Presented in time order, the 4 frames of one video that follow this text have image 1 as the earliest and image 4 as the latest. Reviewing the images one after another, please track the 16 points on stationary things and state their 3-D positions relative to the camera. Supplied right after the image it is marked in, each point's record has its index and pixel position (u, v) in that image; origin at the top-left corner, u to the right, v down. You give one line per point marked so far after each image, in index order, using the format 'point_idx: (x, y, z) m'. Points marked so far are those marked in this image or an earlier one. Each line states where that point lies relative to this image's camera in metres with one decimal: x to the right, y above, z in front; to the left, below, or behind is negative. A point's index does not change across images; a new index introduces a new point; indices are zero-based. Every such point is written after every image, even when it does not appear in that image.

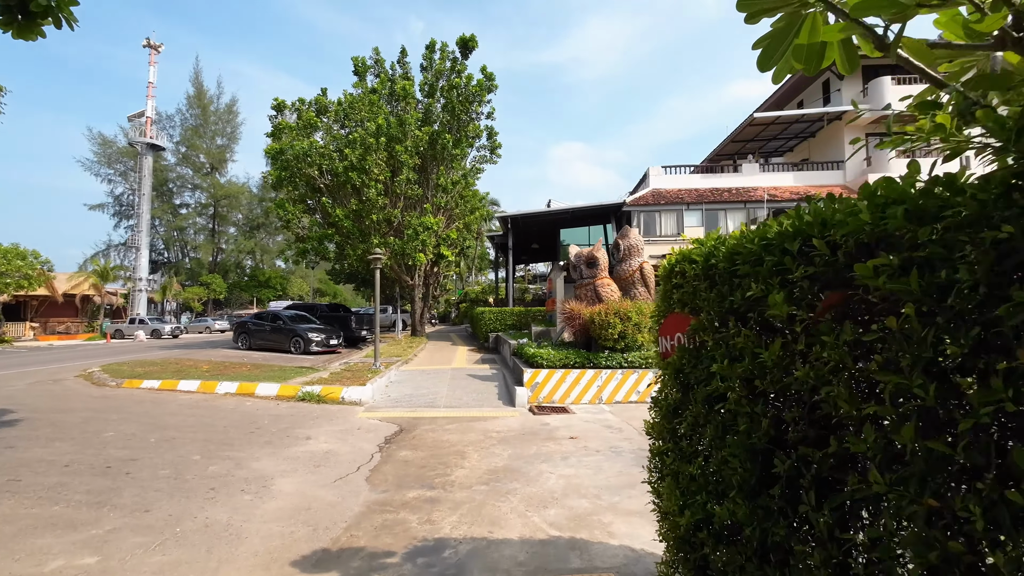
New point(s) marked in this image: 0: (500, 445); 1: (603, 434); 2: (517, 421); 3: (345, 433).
0: (-0.2, -2.1, +6.6) m
1: (+1.3, -2.1, +7.0) m
2: (+0.1, -2.2, +8.1) m
3: (-2.5, -2.1, +7.2) m
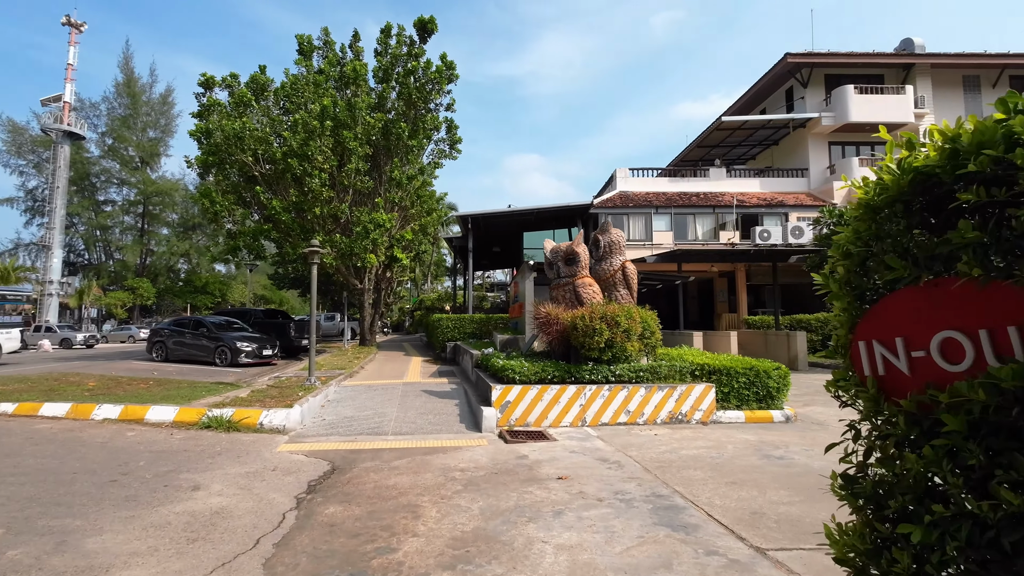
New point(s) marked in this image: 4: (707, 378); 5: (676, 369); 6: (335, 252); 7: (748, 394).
0: (-0.4, -2.0, +4.8) m
1: (+1.0, -2.0, +5.4) m
2: (-0.3, -2.1, +6.4) m
3: (-2.8, -2.0, +5.2) m
4: (+3.3, -1.5, +8.3) m
5: (+2.8, -1.4, +8.3) m
6: (-6.8, +1.4, +18.6) m
7: (+4.0, -1.8, +8.2) m
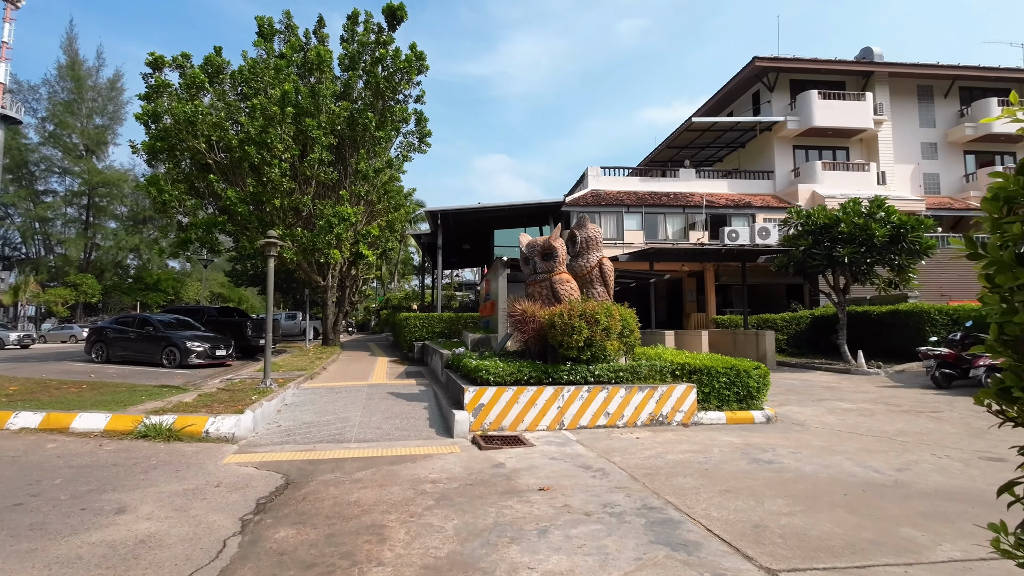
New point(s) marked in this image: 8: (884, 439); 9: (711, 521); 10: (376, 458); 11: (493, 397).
0: (-0.6, -1.9, +4.3) m
1: (+0.7, -2.0, +4.9) m
2: (-0.6, -2.1, +5.8) m
3: (-3.0, -1.9, +4.6) m
4: (+2.9, -1.5, +8.1) m
5: (+2.4, -1.3, +8.0) m
6: (-7.8, +1.5, +17.6) m
7: (+3.6, -1.8, +8.0) m
8: (+5.0, -2.1, +6.6) m
9: (+1.6, -1.9, +4.0) m
10: (-1.6, -2.1, +5.9) m
11: (-0.3, -1.6, +7.3) m
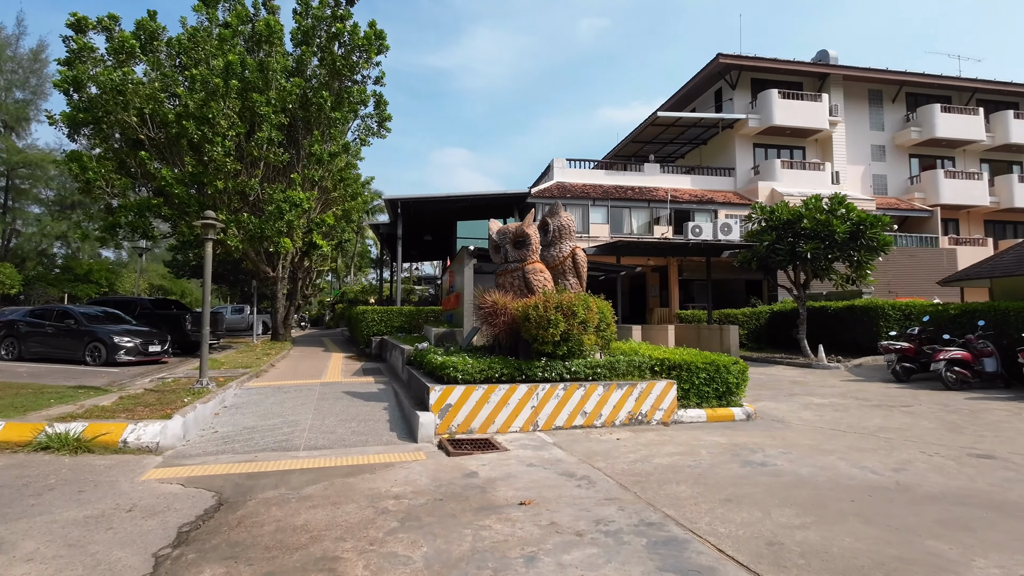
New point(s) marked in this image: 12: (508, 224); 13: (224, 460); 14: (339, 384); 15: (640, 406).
0: (-0.8, -1.8, +3.6) m
1: (+0.5, -1.8, +4.4) m
2: (-0.9, -1.9, +5.2) m
3: (-3.2, -1.8, +3.7) m
4: (+2.4, -1.4, +7.7) m
5: (+1.9, -1.2, +7.5) m
6: (-9.0, +1.8, +16.3) m
7: (+3.1, -1.6, +7.7) m
8: (+4.6, -2.0, +6.4) m
9: (+1.5, -1.8, +3.5) m
10: (-1.9, -1.9, +5.2) m
11: (-0.7, -1.5, +6.6) m
12: (-0.1, +1.1, +8.5) m
13: (-3.2, -1.9, +5.4) m
14: (-3.5, -1.9, +9.9) m
15: (+1.9, -1.7, +7.2) m
